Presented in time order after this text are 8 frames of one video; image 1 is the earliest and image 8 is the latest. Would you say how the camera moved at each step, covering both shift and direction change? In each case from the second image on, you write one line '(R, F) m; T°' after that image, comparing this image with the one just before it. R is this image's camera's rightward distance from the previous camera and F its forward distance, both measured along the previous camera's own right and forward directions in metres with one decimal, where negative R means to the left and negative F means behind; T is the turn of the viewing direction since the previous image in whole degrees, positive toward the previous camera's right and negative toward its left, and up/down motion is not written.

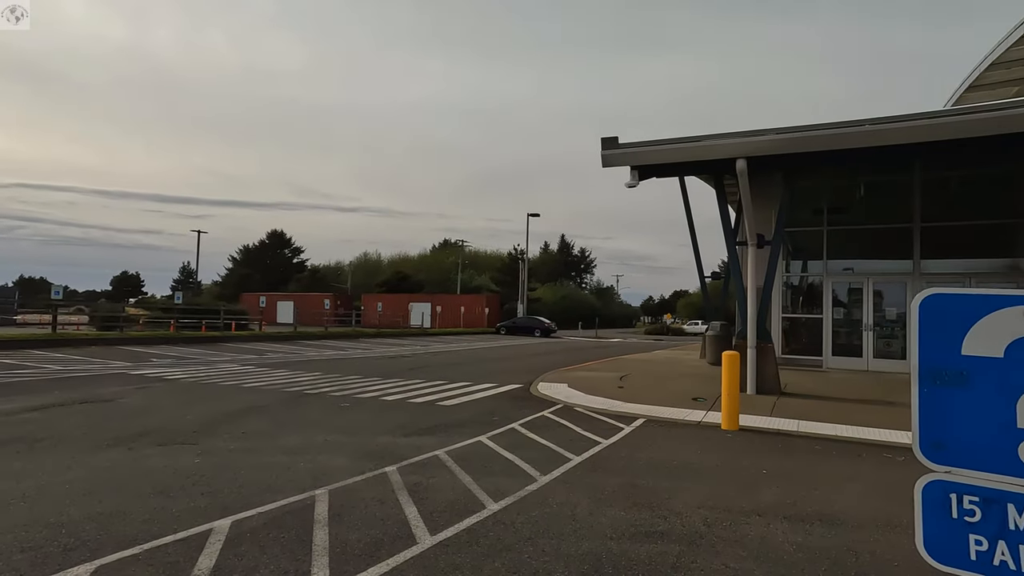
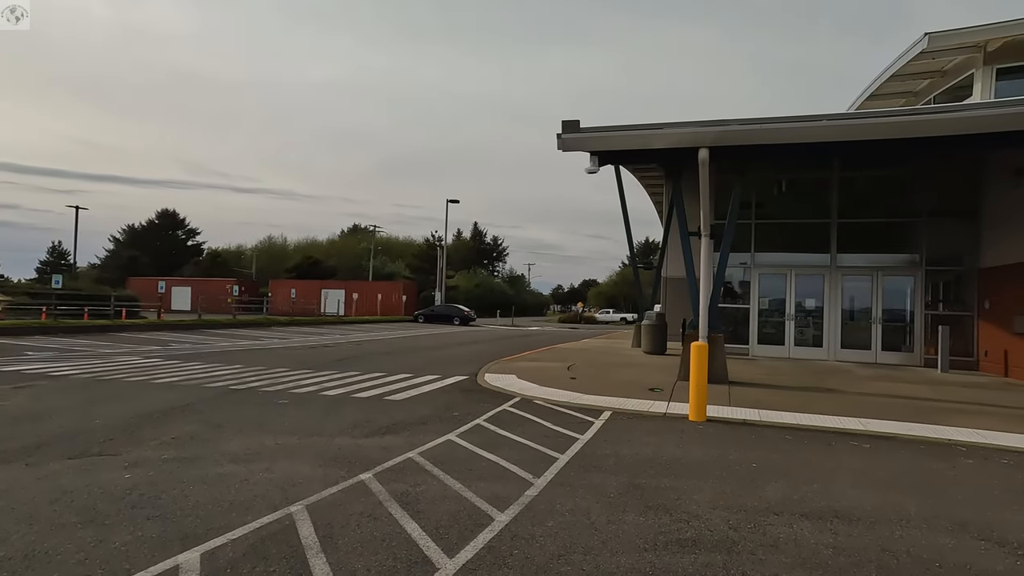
(-0.7, +0.6) m; +9°
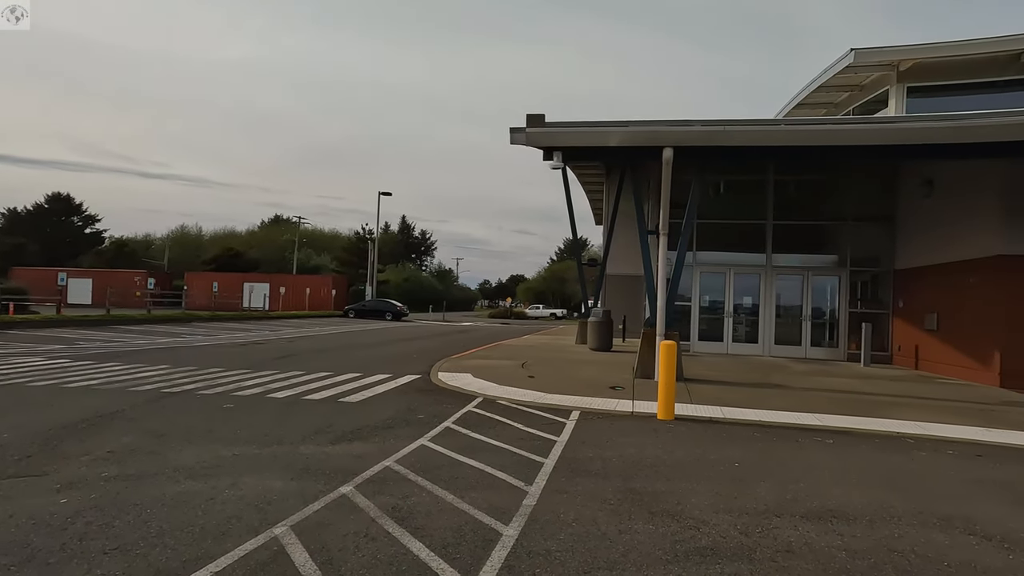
(-0.6, +0.3) m; +7°
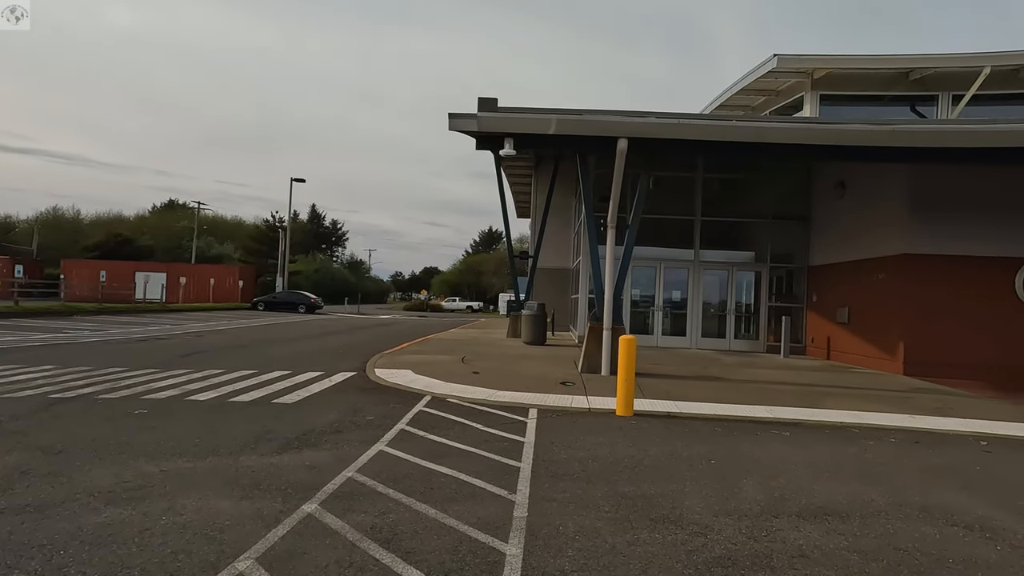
(-0.6, +0.5) m; +8°
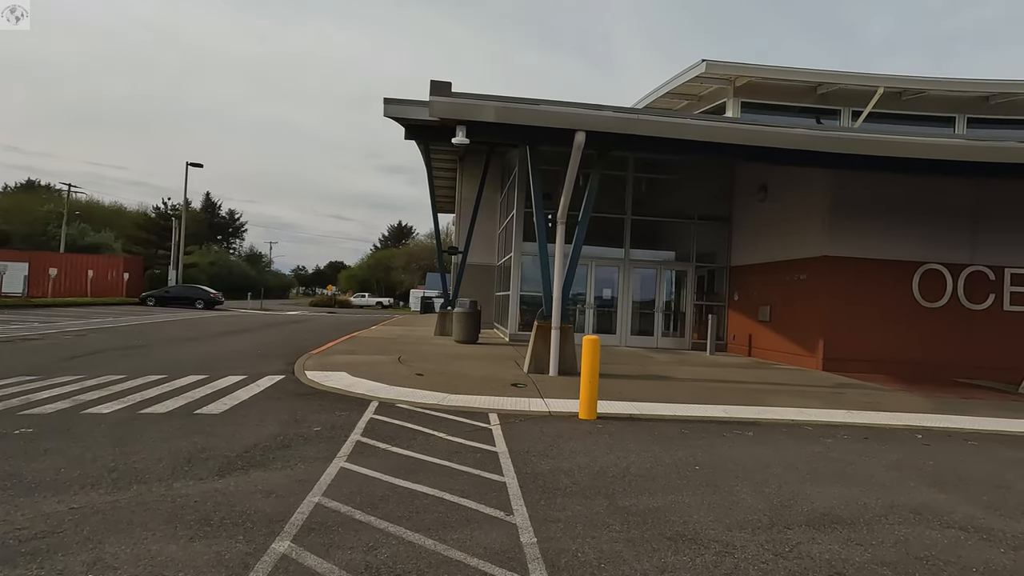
(-0.6, +0.5) m; +9°
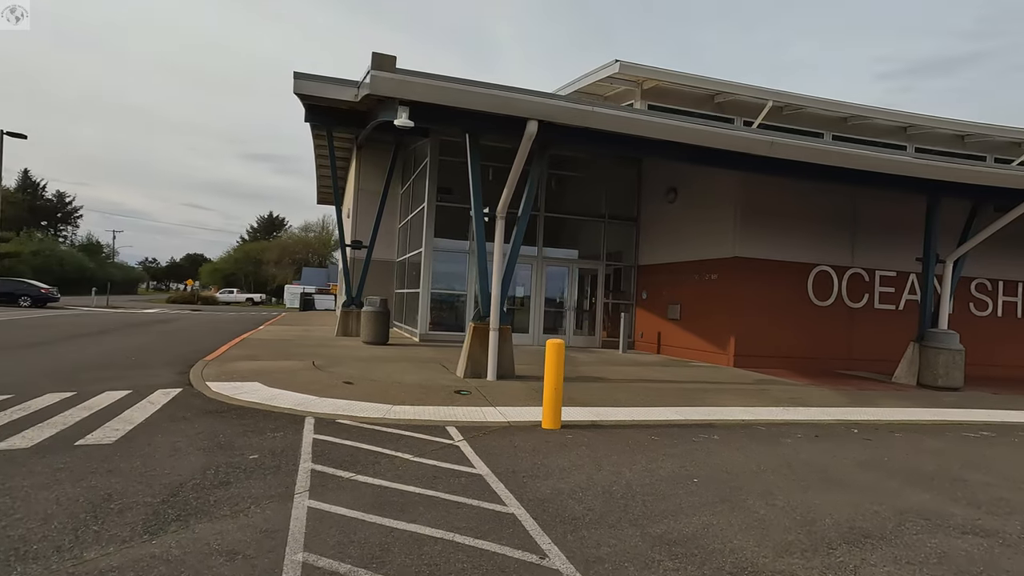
(-1.0, +0.8) m; +12°
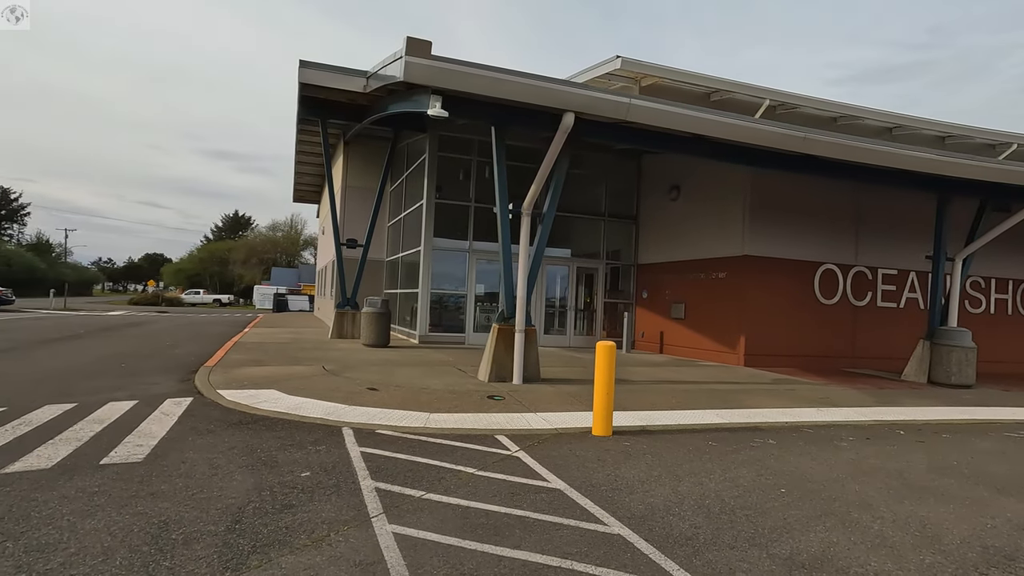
(-0.9, +0.4) m; +3°
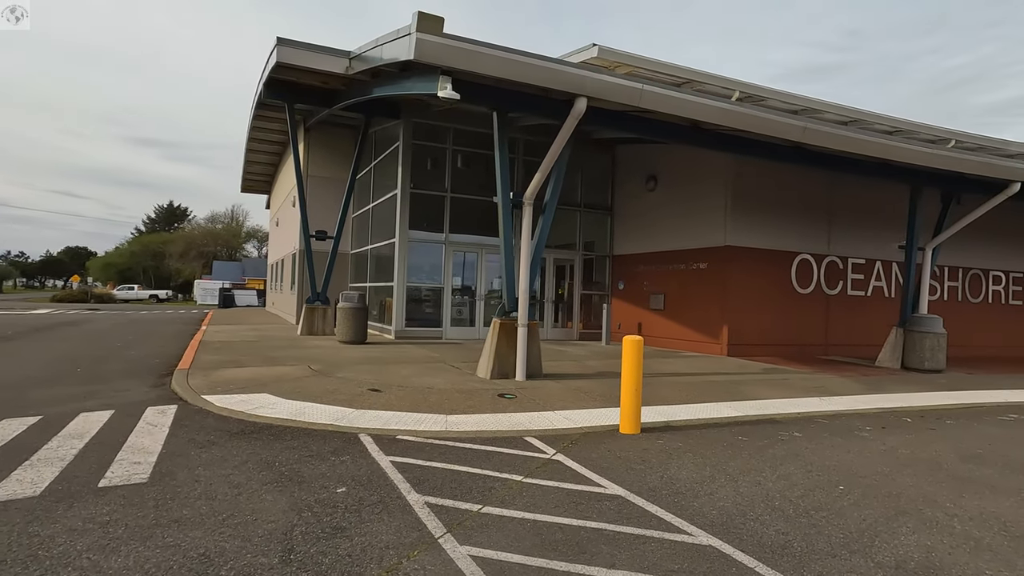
(-0.8, +0.4) m; +5°
